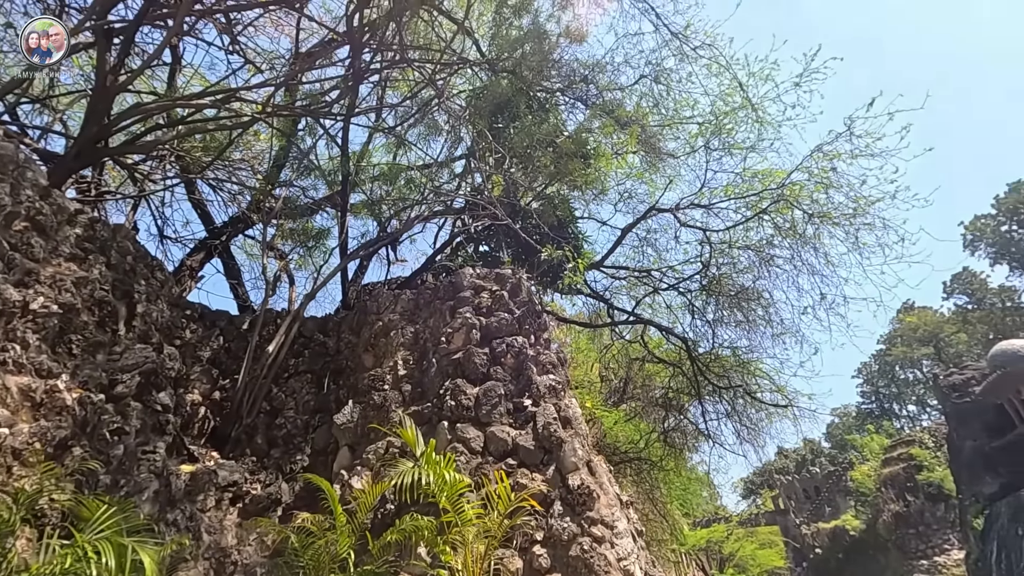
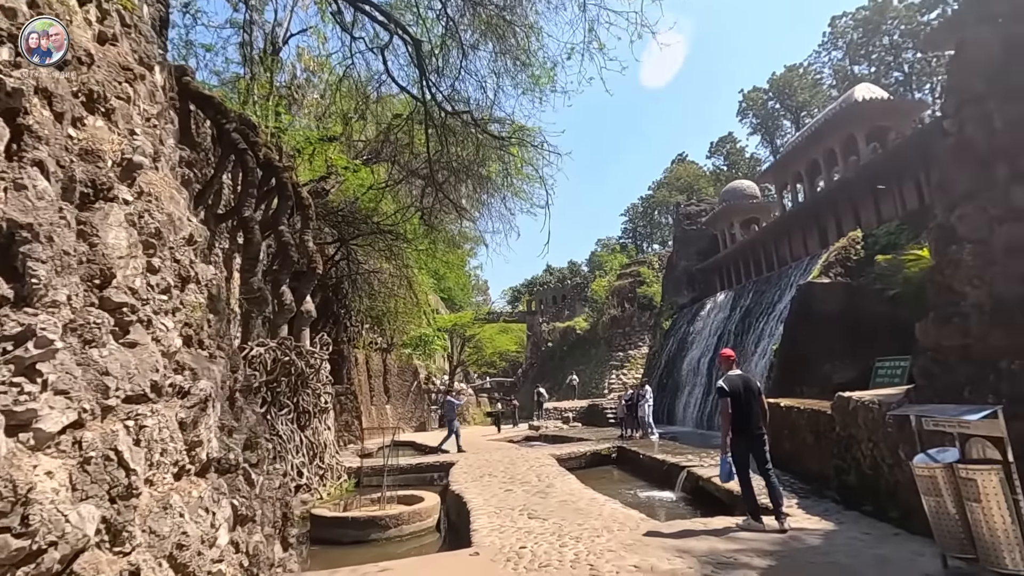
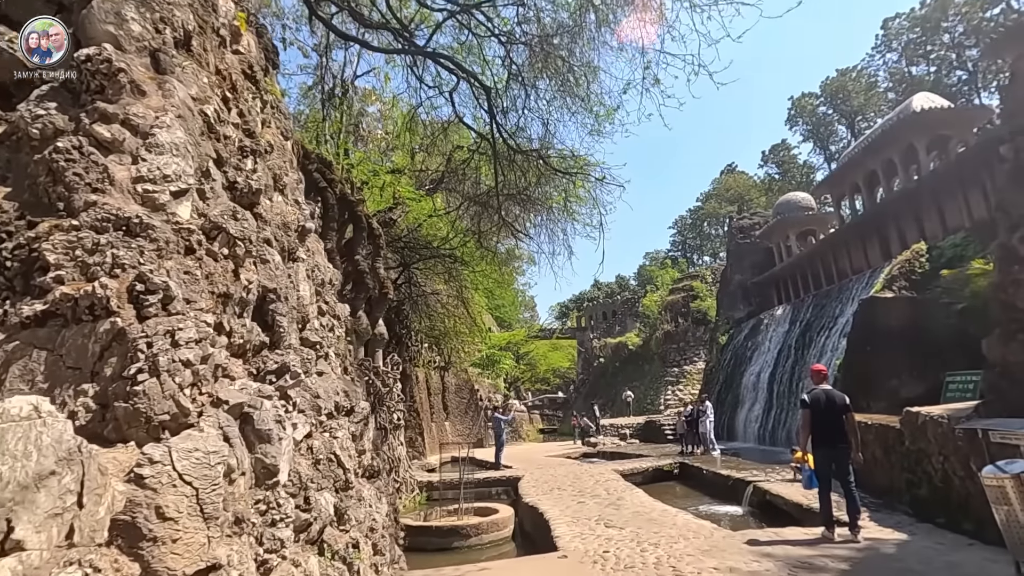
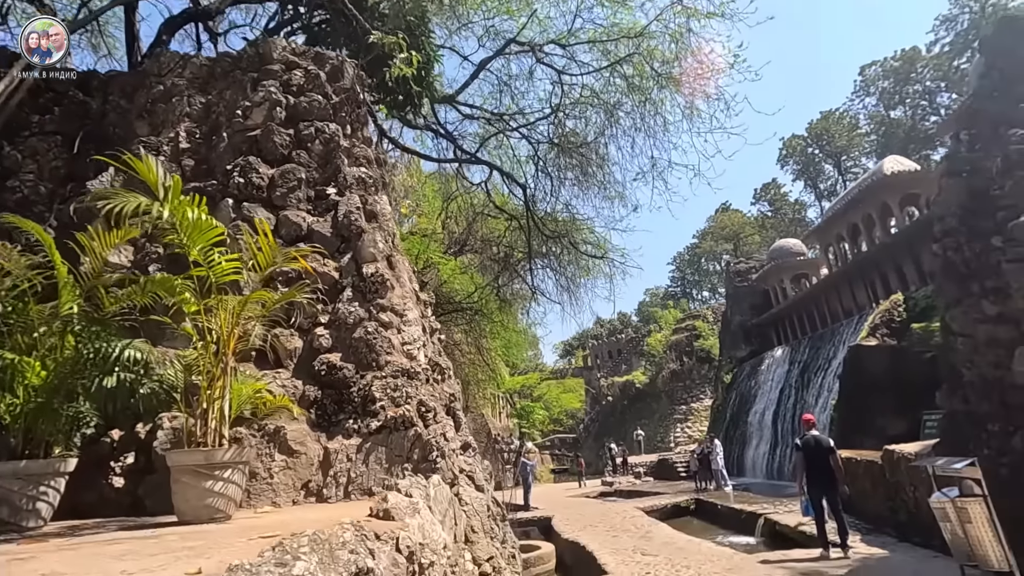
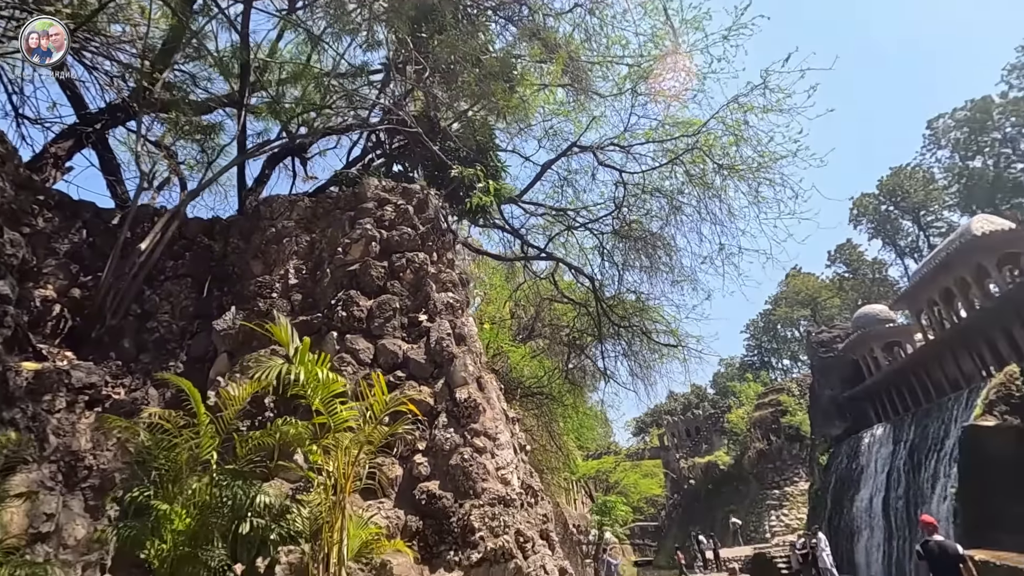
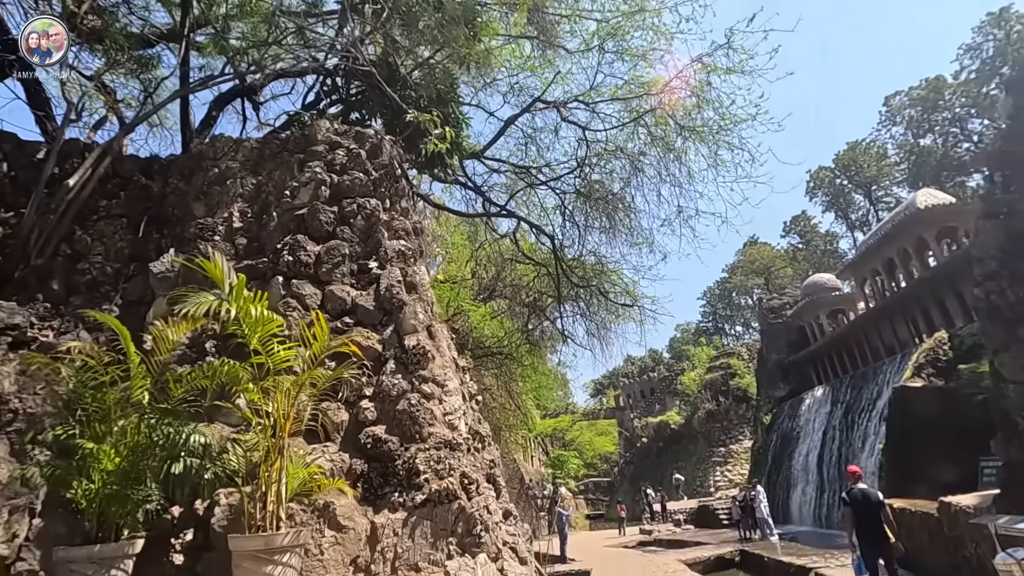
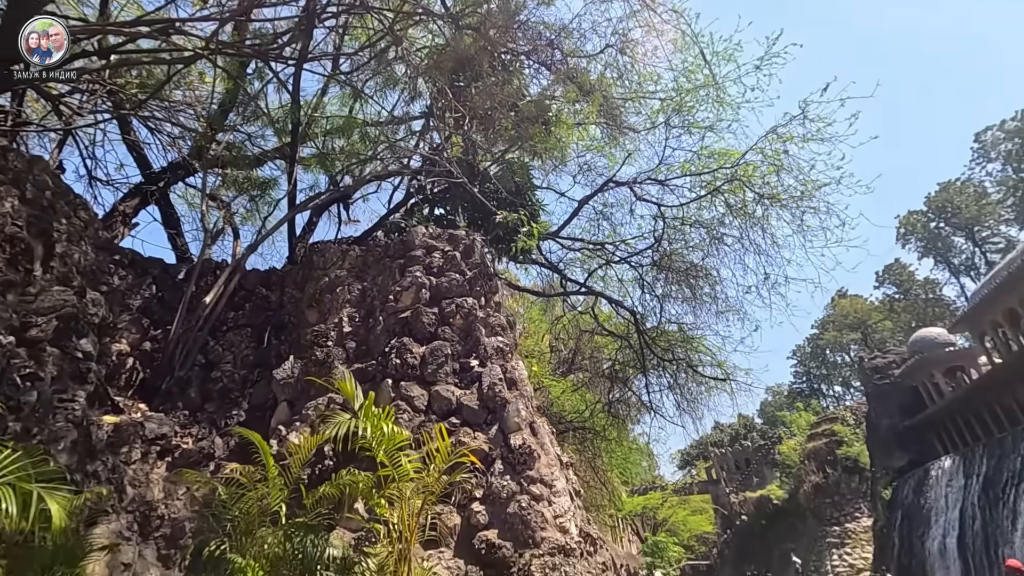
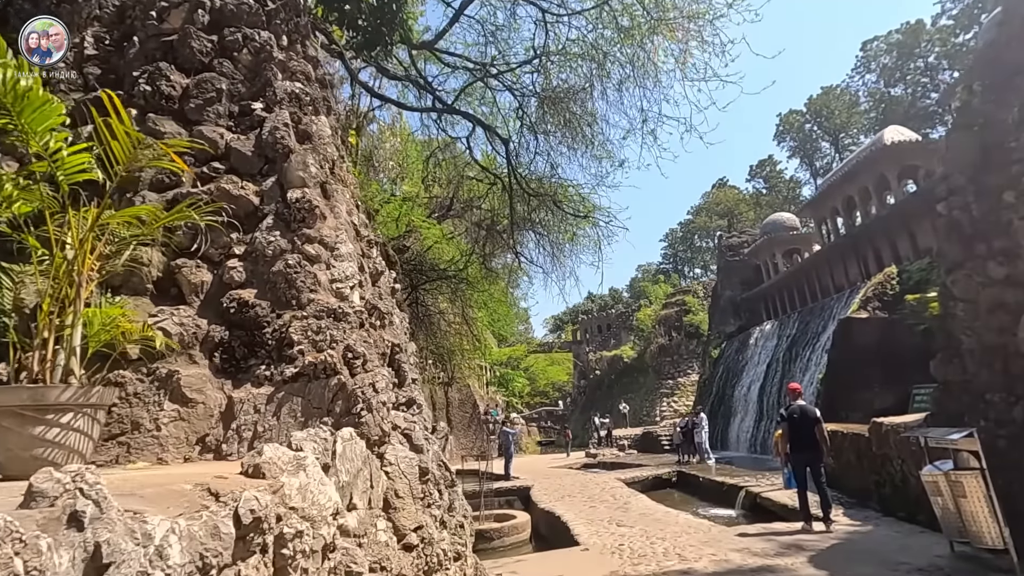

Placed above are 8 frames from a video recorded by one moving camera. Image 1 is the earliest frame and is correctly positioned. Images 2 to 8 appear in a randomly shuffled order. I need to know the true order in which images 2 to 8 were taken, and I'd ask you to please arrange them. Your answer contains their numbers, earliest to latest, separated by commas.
7, 5, 6, 4, 8, 3, 2
